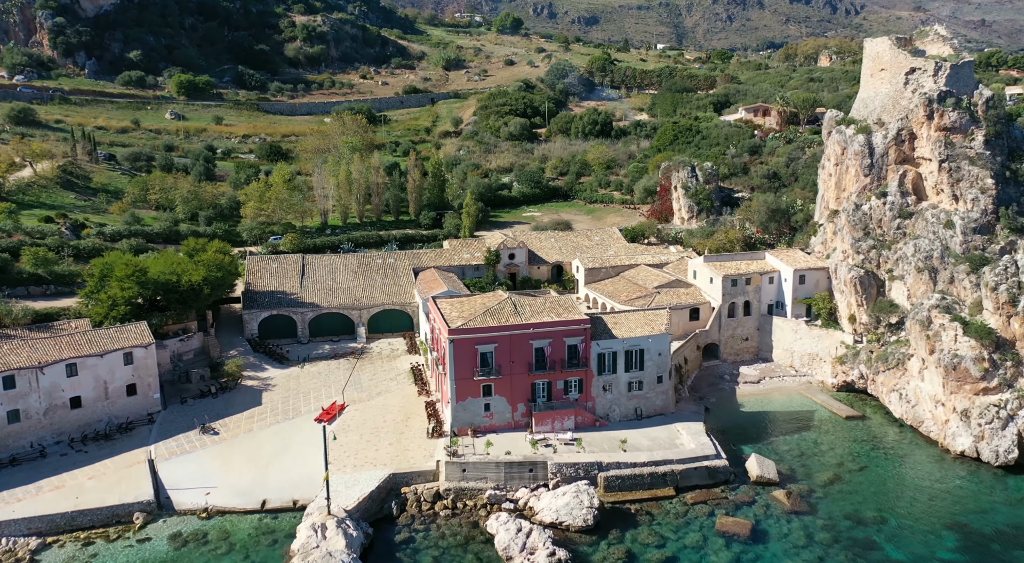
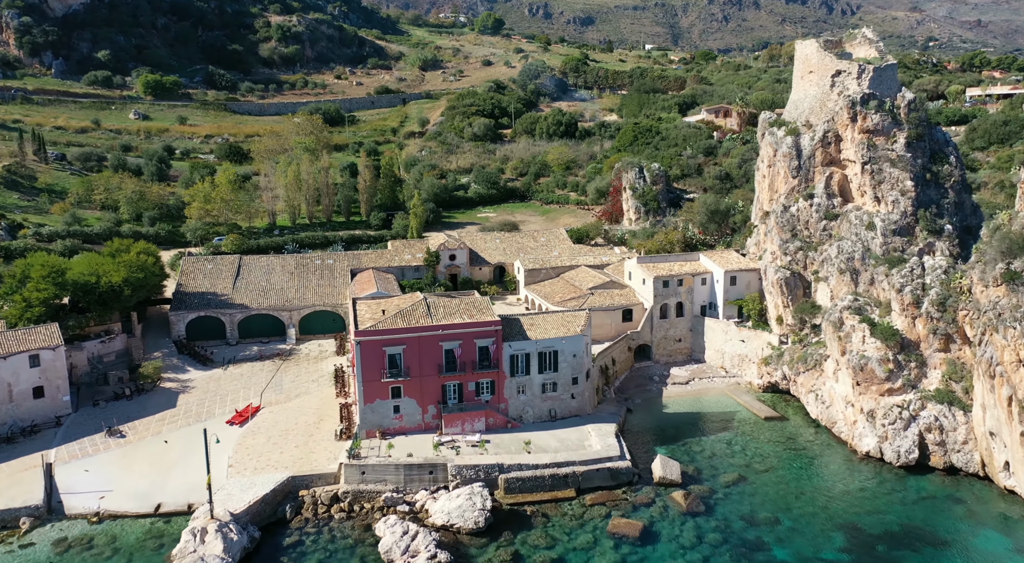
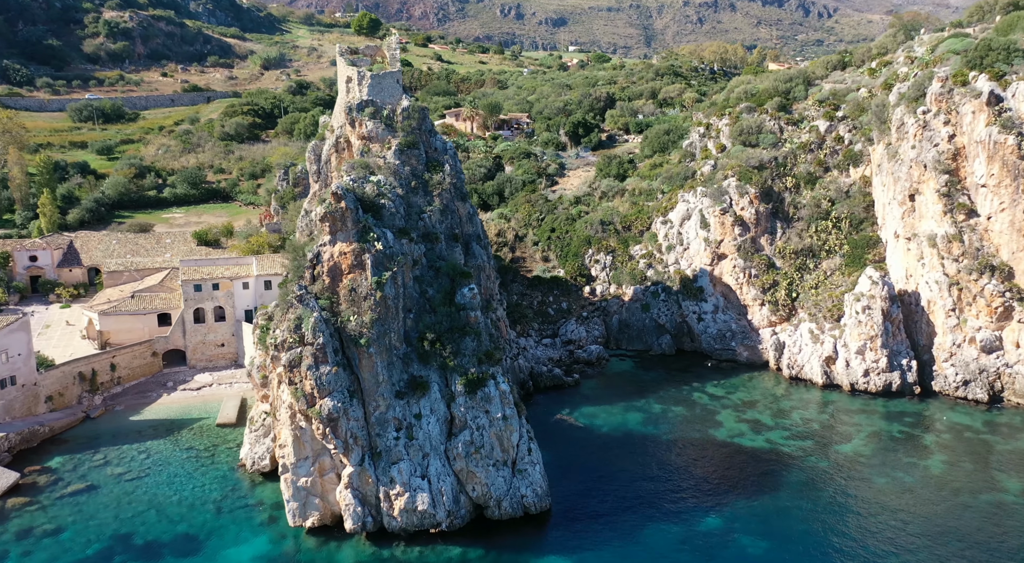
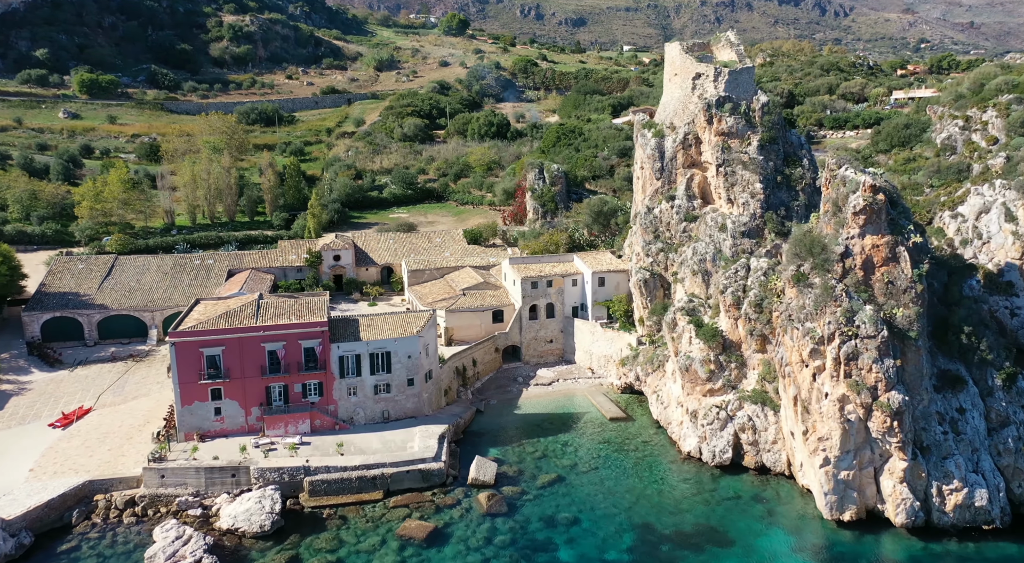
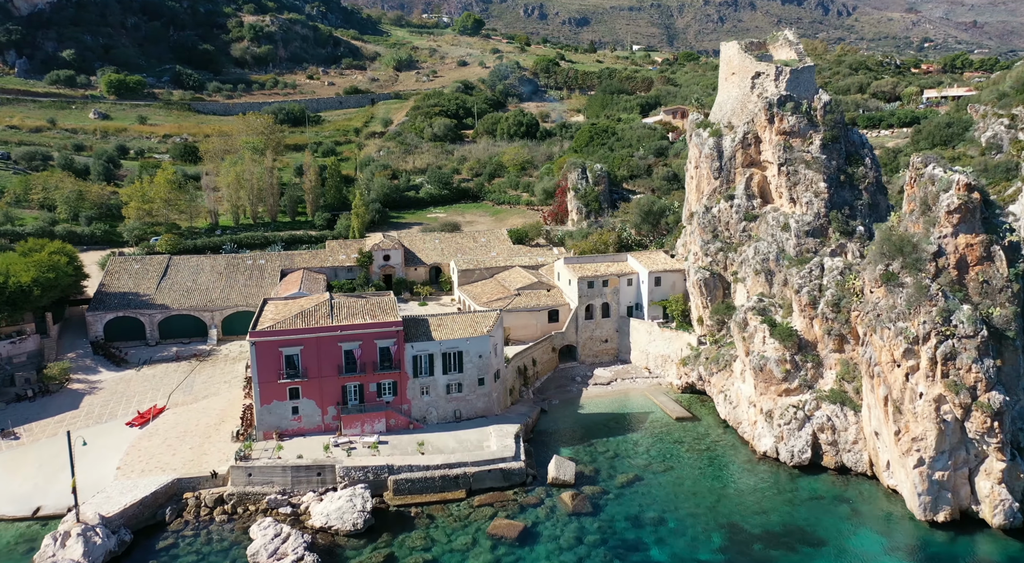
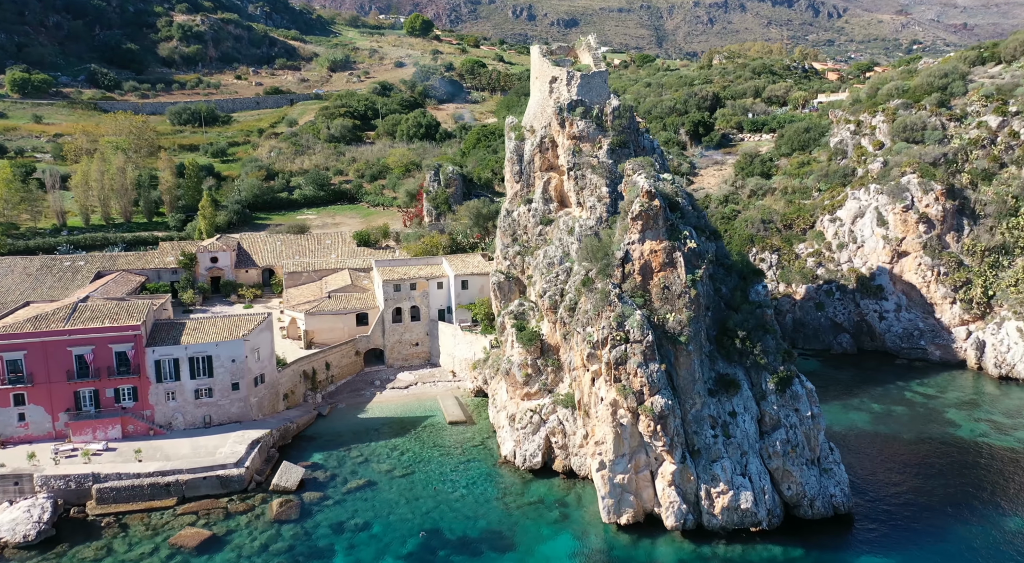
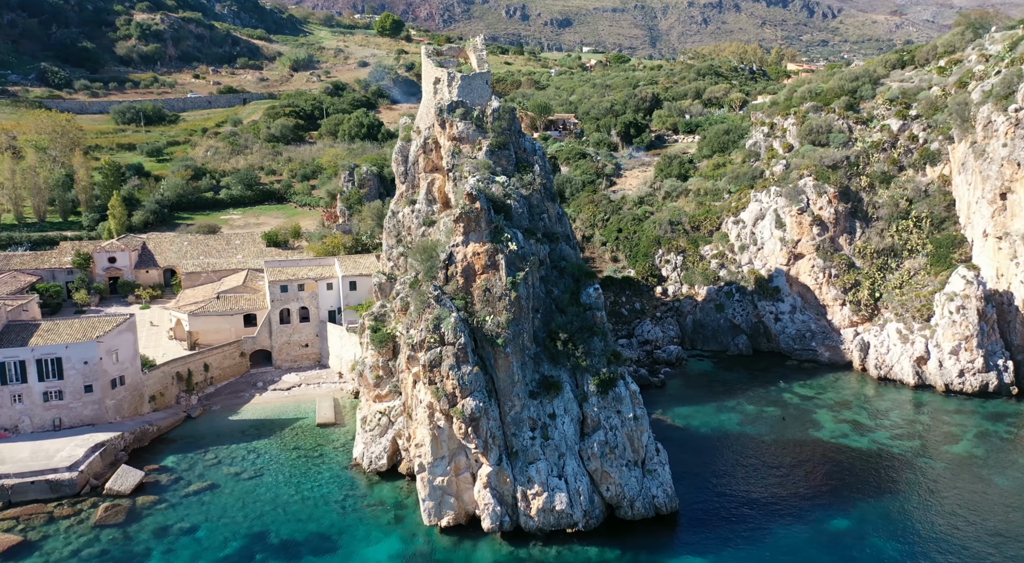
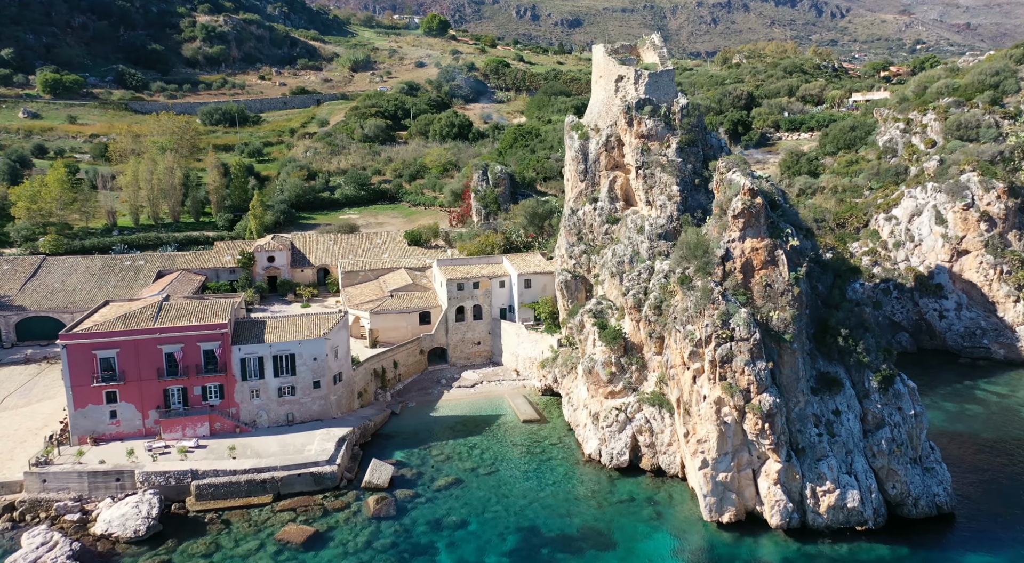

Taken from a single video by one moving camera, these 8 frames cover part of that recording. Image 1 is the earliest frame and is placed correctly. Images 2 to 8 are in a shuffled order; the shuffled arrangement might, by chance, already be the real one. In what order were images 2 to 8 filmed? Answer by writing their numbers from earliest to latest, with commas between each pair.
2, 5, 4, 8, 6, 7, 3
